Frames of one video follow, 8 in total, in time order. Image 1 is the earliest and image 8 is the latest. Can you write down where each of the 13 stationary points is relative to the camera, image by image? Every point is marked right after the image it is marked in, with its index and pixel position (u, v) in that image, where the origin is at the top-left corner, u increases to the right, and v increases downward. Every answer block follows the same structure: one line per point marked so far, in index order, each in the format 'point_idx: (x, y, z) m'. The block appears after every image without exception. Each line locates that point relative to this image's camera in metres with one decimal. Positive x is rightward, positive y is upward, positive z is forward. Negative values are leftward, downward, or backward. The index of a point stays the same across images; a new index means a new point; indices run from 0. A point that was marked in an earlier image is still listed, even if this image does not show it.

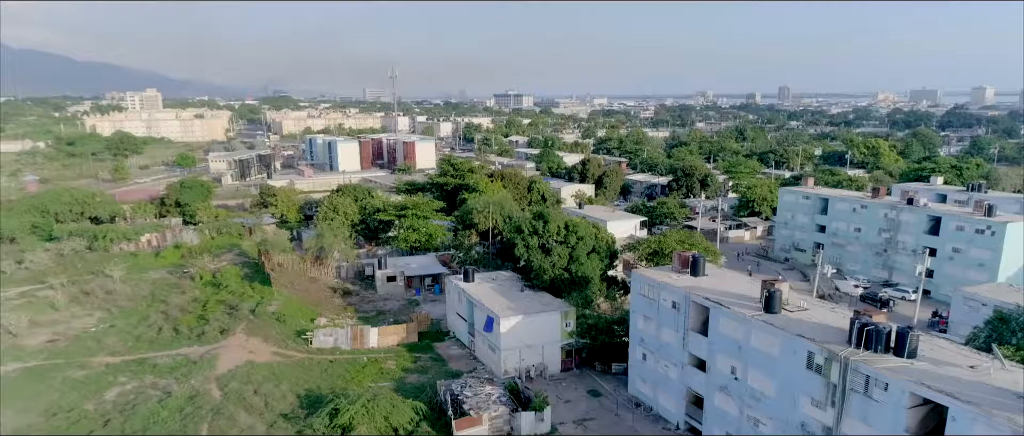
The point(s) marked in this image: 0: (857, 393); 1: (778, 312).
0: (+7.2, -3.7, +15.1) m
1: (+6.7, -2.3, +18.1) m
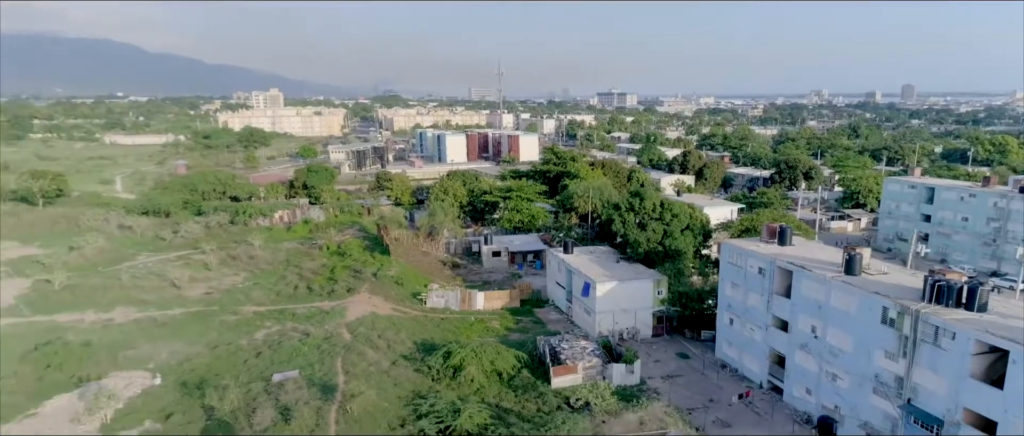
0: (+9.3, -2.8, +16.2) m
1: (+9.2, -1.5, +19.3) m
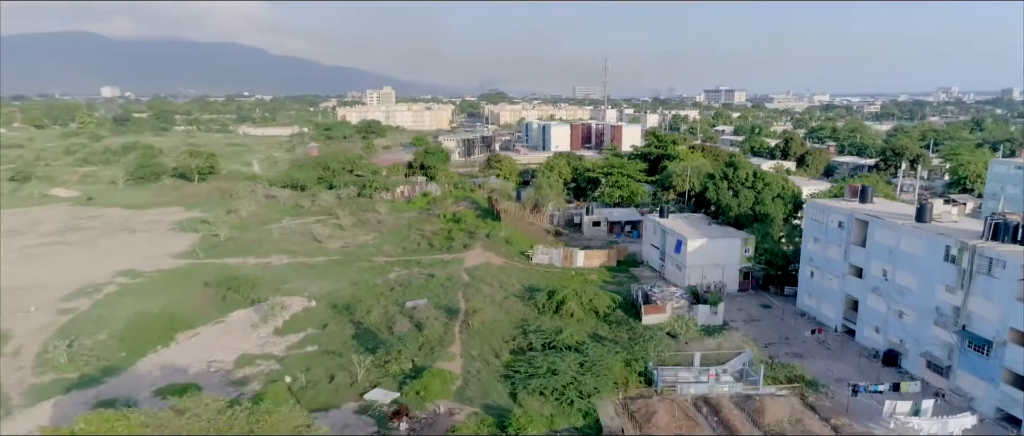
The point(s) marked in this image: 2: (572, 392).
0: (+11.8, -1.4, +18.2) m
1: (+12.1, -0.1, +21.3) m
2: (+1.5, -4.3, +18.3) m
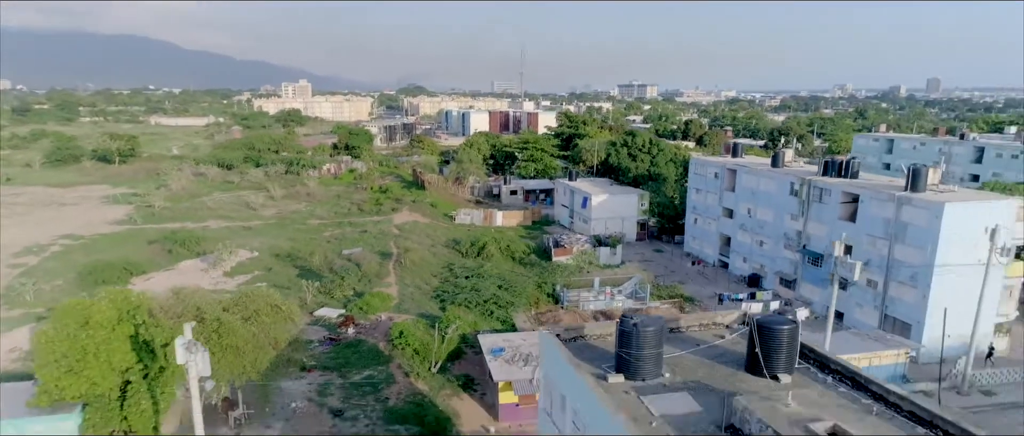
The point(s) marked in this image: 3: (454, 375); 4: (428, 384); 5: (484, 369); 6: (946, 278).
0: (+9.6, +0.5, +22.9) m
1: (+9.5, +1.9, +26.0) m
2: (-0.6, -2.5, +21.9) m
3: (-1.3, -3.8, +17.3) m
4: (-1.9, -3.8, +16.8) m
5: (-0.7, -3.6, +17.4) m
6: (+10.9, -1.5, +18.2) m
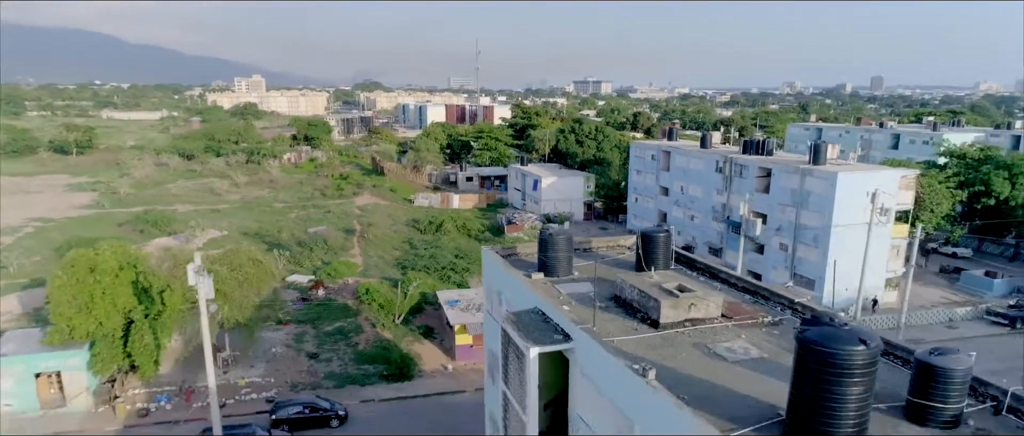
0: (+8.0, +1.4, +25.8) m
1: (+7.8, +2.8, +28.9) m
2: (-2.1, -1.7, +24.2) m
3: (-2.5, -2.9, +19.6) m
4: (-3.1, -3.0, +19.1) m
5: (-1.9, -2.8, +19.7) m
6: (+9.6, -0.5, +21.2) m
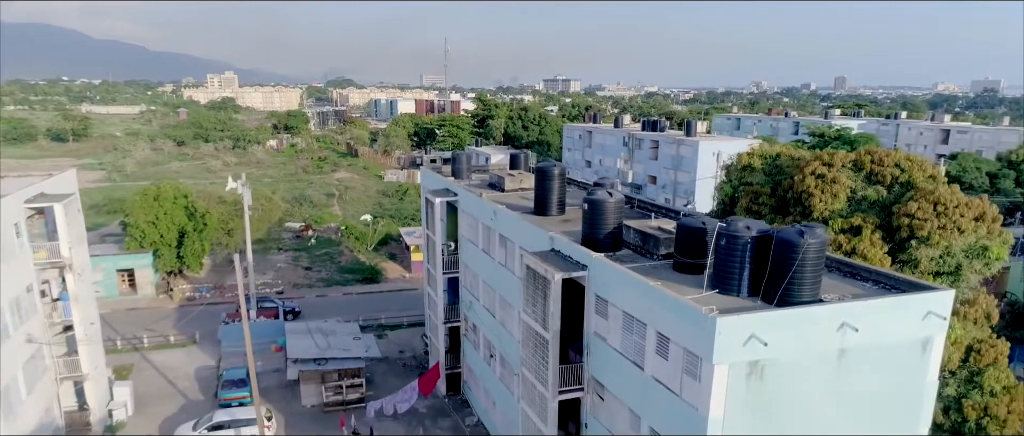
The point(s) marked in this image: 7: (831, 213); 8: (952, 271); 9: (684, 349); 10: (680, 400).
0: (+5.7, +3.1, +33.0) m
1: (+5.3, +4.5, +36.1) m
2: (-4.3, 0.0, +31.1) m
3: (-4.6, -1.3, +26.4) m
4: (-5.2, -1.3, +25.9) m
5: (-4.0, -1.1, +26.6) m
6: (+7.4, +1.2, +28.4) m
7: (+4.1, +0.1, +9.8) m
8: (+5.4, -0.6, +9.1) m
9: (+1.6, -1.2, +6.7) m
10: (+1.6, -1.7, +6.8) m
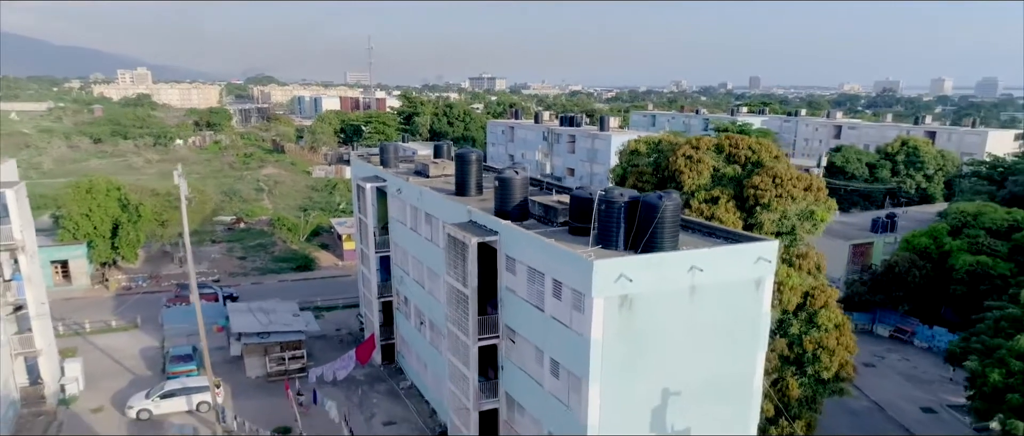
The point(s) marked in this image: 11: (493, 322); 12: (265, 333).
0: (+2.1, +3.6, +35.1) m
1: (+1.5, +5.0, +38.1) m
2: (-7.6, +0.3, +32.2) m
3: (-7.4, -0.9, +27.6) m
4: (-7.9, -1.0, +27.0) m
5: (-6.8, -0.8, +27.8) m
6: (+4.3, +1.6, +30.7) m
7: (+2.9, +0.5, +11.9) m
8: (+4.2, -0.2, +11.3) m
9: (+0.7, -0.8, +8.5) m
10: (+0.7, -1.4, +8.7) m
11: (-0.3, -1.5, +10.7) m
12: (-5.4, -2.5, +15.9) m
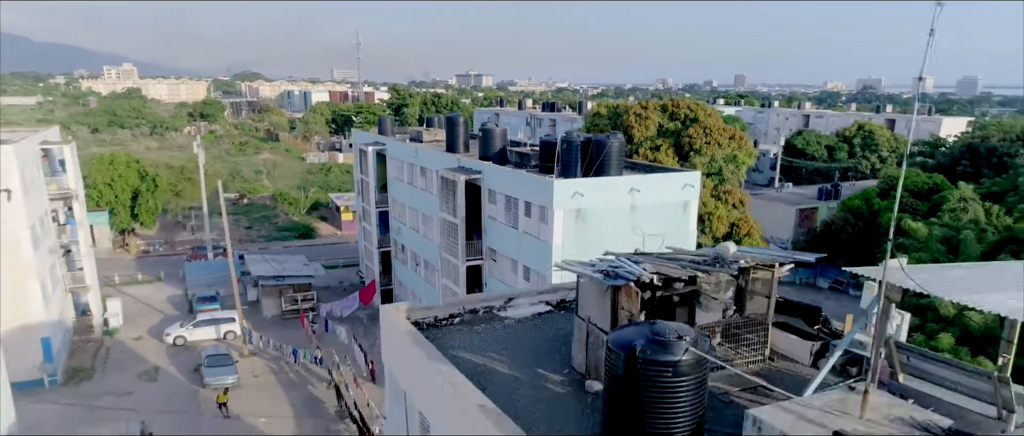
0: (+1.3, +4.7, +37.6) m
1: (+0.6, +6.1, +40.6) m
2: (-8.3, +1.4, +34.5) m
3: (-8.1, +0.1, +29.9) m
4: (-8.6, 0.0, +29.3) m
5: (-7.4, +0.3, +30.1) m
6: (+3.6, +2.7, +33.2) m
7: (+2.6, +1.5, +14.3) m
8: (+3.9, +0.8, +13.8) m
9: (+0.4, +0.2, +11.0) m
10: (+0.4, -0.3, +11.1) m
11: (-0.6, -0.5, +13.1) m
12: (-5.8, -1.5, +18.2) m
